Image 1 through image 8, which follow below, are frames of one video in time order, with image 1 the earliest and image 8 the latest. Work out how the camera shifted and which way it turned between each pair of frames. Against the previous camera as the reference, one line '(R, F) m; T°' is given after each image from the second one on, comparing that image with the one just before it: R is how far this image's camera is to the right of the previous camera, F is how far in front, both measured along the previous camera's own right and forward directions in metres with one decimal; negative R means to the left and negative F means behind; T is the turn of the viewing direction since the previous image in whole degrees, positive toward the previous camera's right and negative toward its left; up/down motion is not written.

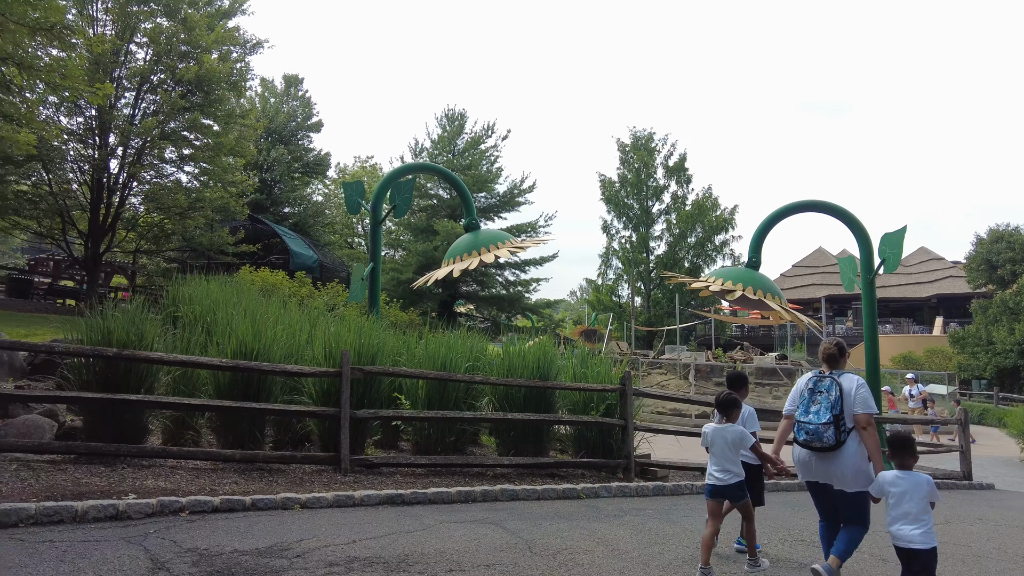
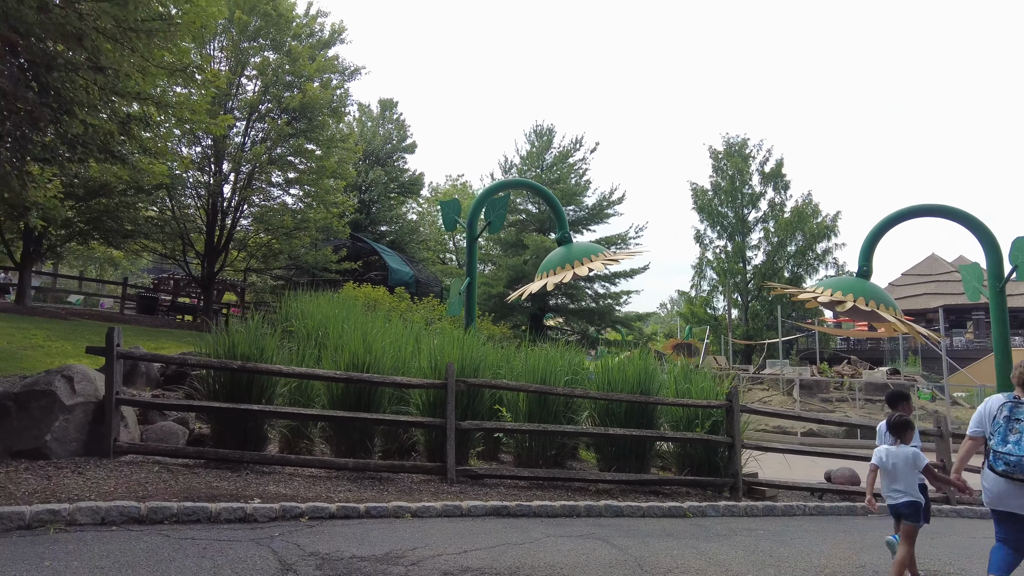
(-0.1, 0.0) m; -8°
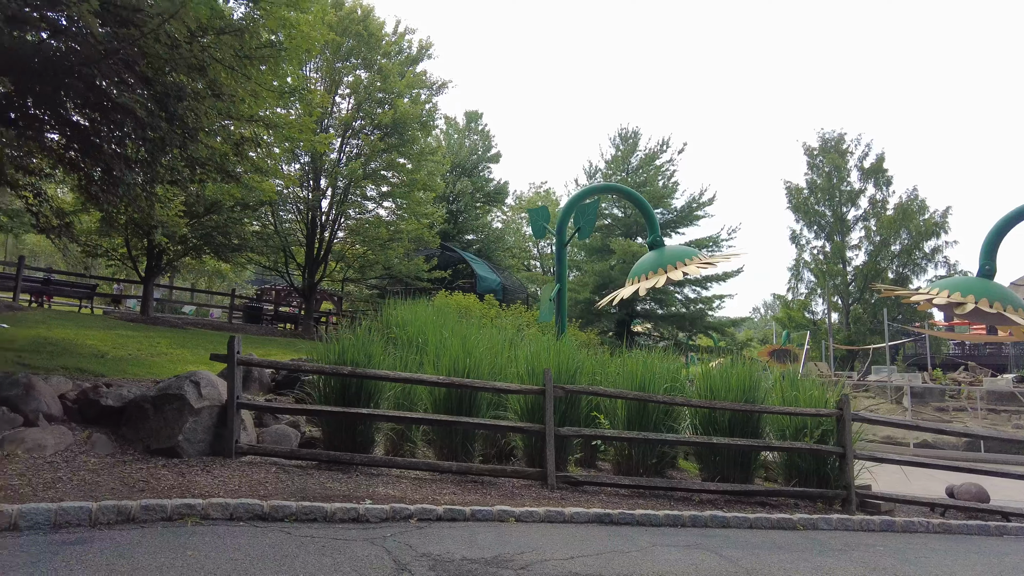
(-0.1, 0.0) m; -7°
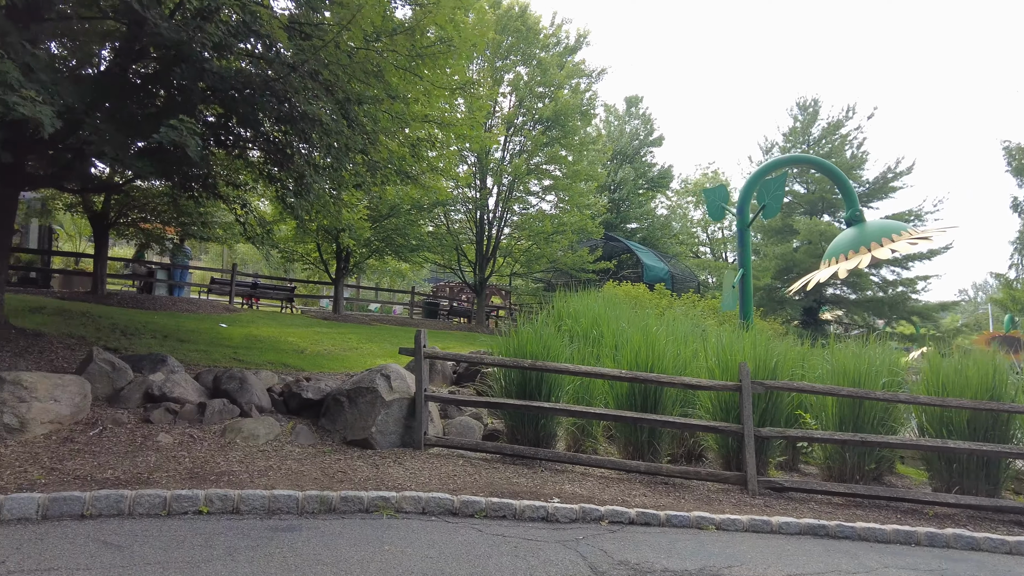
(-0.2, +0.3) m; -14°
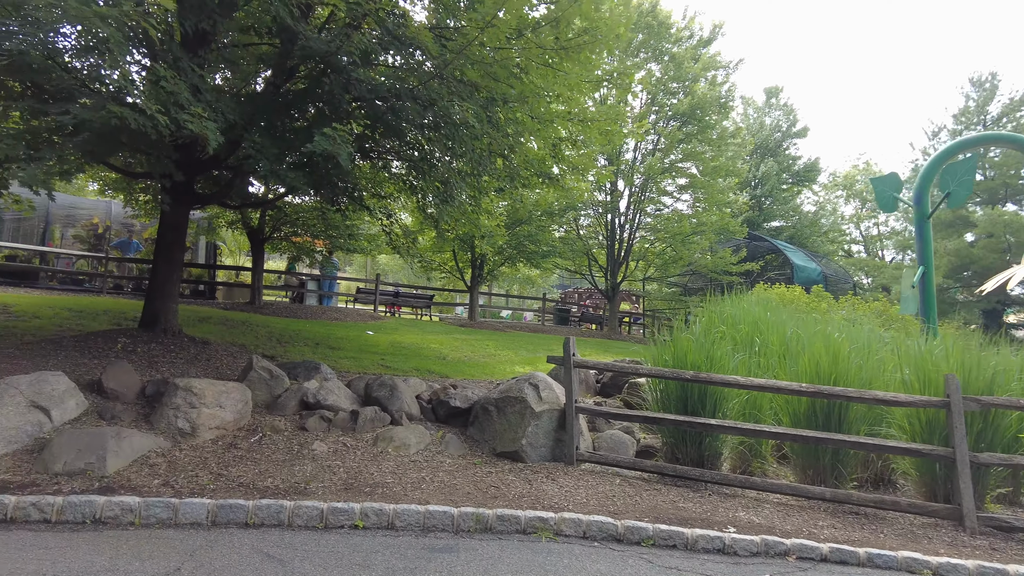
(-0.3, +0.4) m; -11°
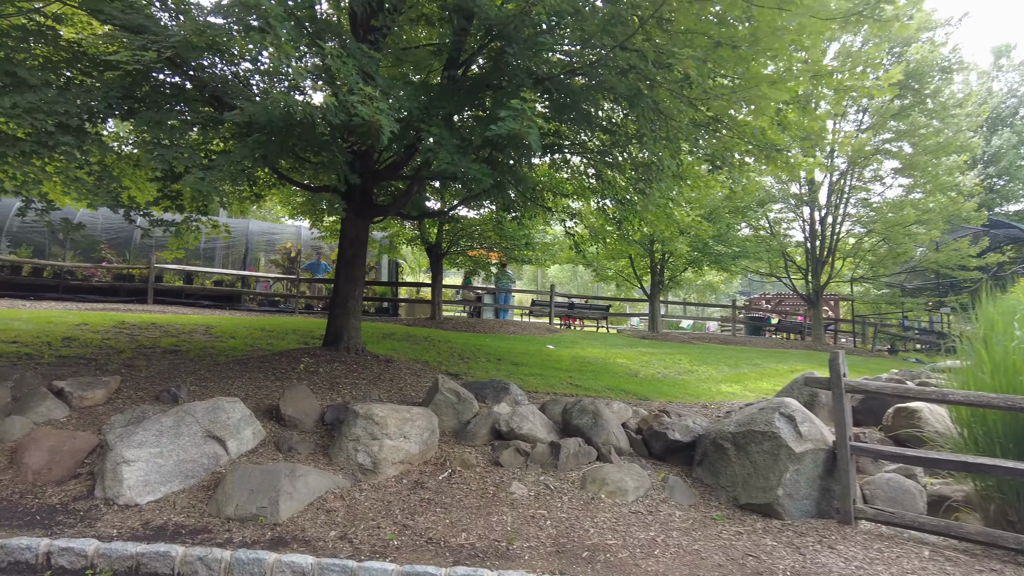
(-0.5, +1.1) m; -14°
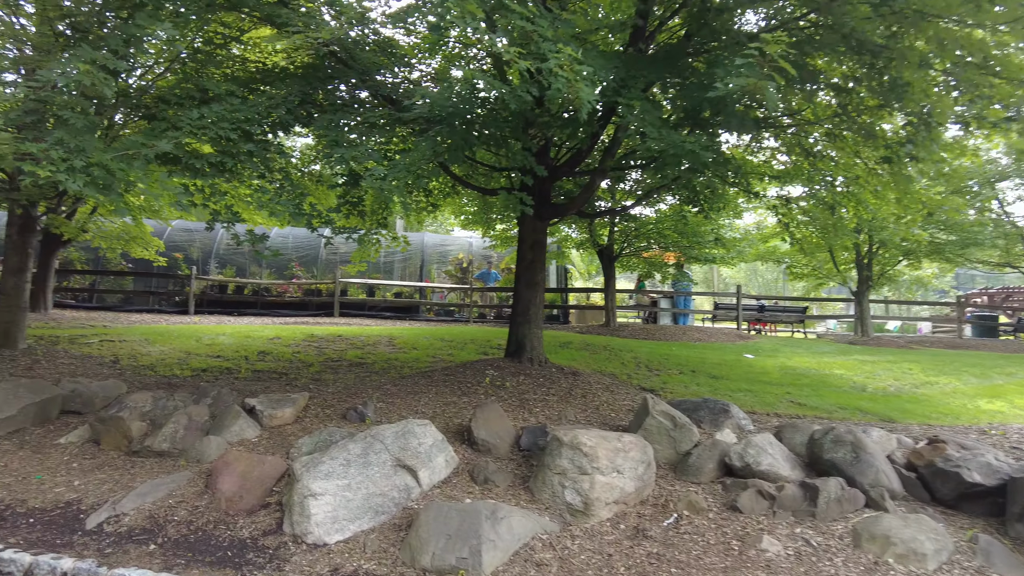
(-0.4, +0.8) m; -14°
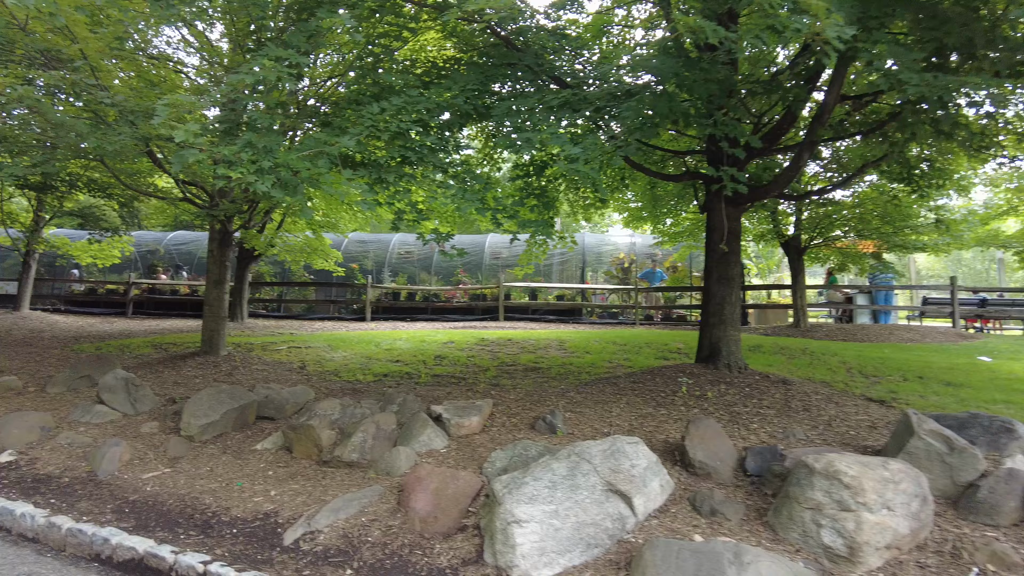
(-0.4, +0.5) m; -13°
